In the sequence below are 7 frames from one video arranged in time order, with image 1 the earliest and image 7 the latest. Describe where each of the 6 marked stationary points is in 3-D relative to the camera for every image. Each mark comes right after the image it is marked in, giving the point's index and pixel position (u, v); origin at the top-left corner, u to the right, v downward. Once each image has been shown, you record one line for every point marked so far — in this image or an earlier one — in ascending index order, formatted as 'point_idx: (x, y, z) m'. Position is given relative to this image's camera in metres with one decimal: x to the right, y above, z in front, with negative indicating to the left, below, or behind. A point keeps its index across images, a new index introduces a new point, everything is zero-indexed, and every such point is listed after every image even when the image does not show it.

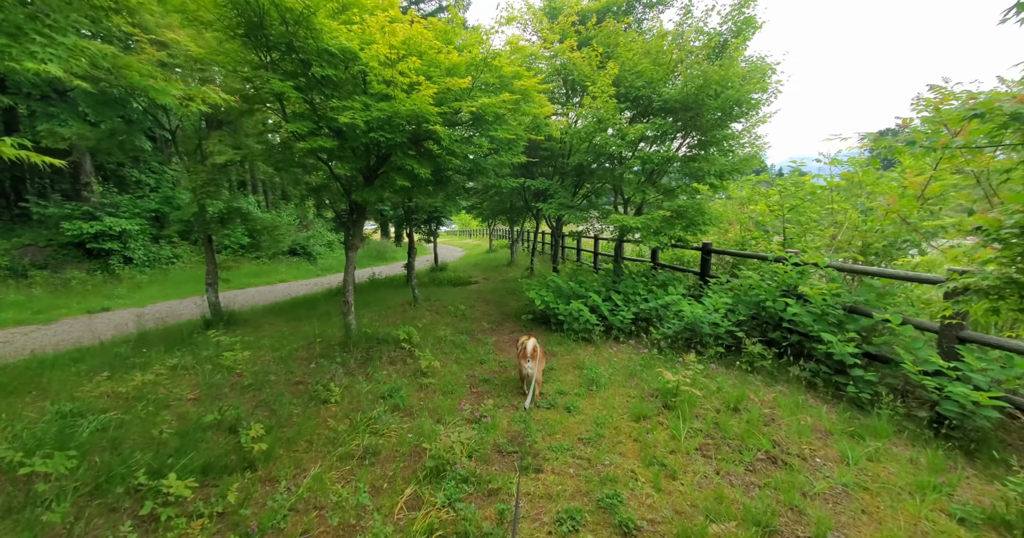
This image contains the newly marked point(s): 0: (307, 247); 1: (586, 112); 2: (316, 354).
0: (-8.8, +1.0, +17.3) m
1: (+1.1, +2.4, +6.0) m
2: (-2.3, -1.0, +4.7) m
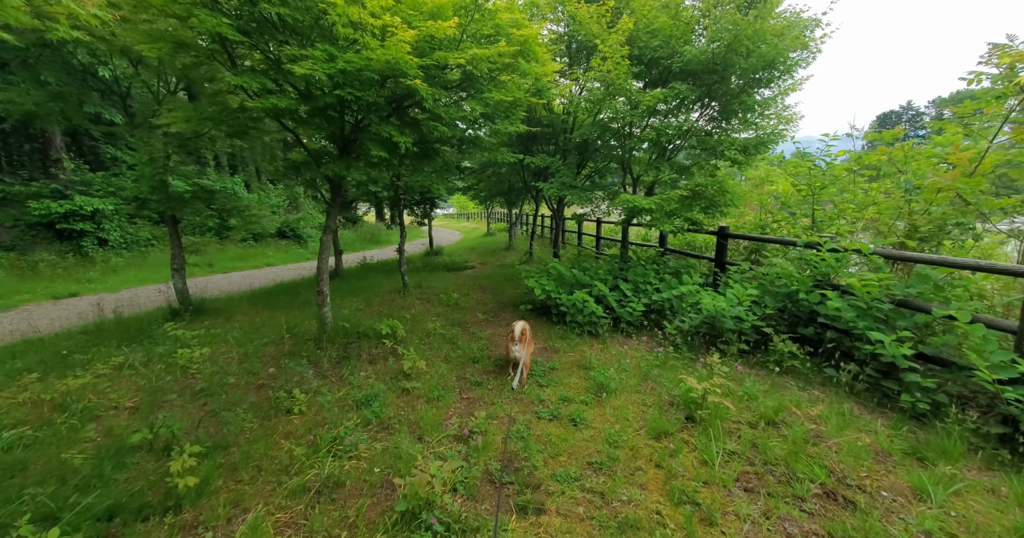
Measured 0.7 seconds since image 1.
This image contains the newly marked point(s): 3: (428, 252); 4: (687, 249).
0: (-8.9, +1.6, +16.7) m
1: (+1.1, +2.5, +5.3) m
2: (-2.3, -0.9, +4.2) m
3: (-3.2, +0.6, +15.1) m
4: (+3.0, +0.4, +6.9) m
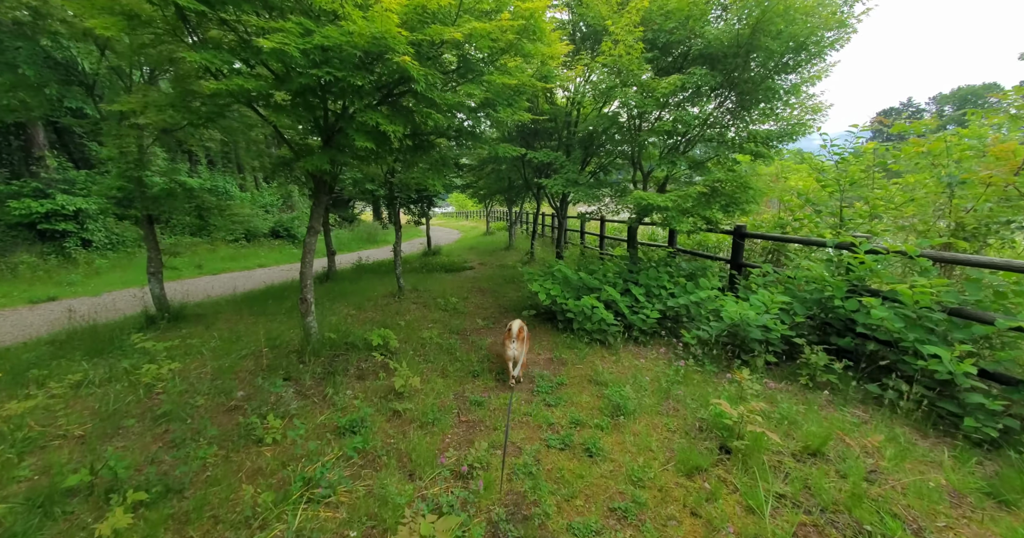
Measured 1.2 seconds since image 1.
0: (-8.9, +1.6, +16.2) m
1: (+1.1, +2.5, +4.9) m
2: (-2.3, -0.9, +3.8) m
3: (-3.1, +0.6, +14.7) m
4: (+3.0, +0.3, +6.5) m
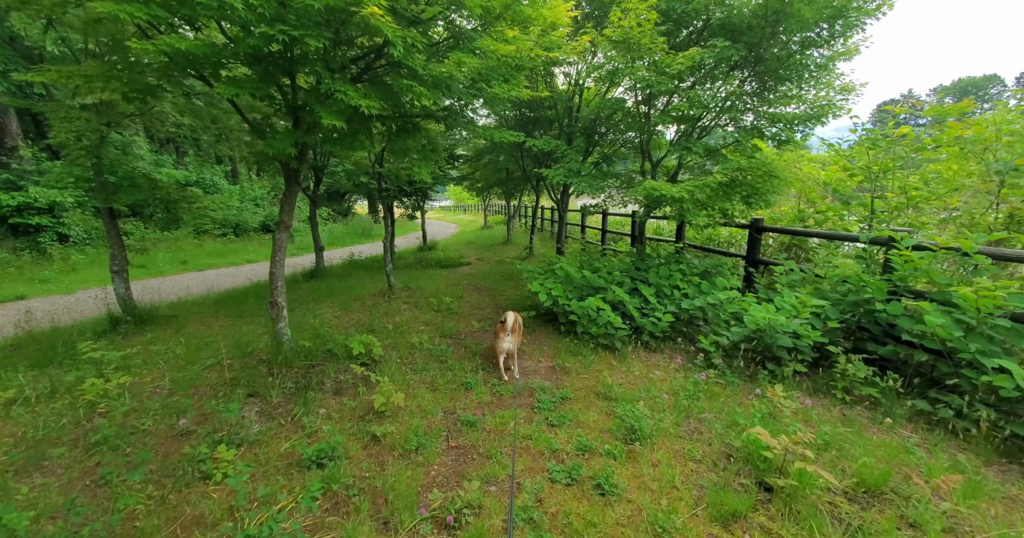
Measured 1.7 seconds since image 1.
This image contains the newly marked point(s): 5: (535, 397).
0: (-9.0, +1.8, +15.7) m
1: (+1.1, +2.5, +4.4) m
2: (-2.3, -0.9, +3.3) m
3: (-3.2, +0.8, +14.2) m
4: (+3.0, +0.4, +6.1) m
5: (+0.2, -1.1, +3.3) m
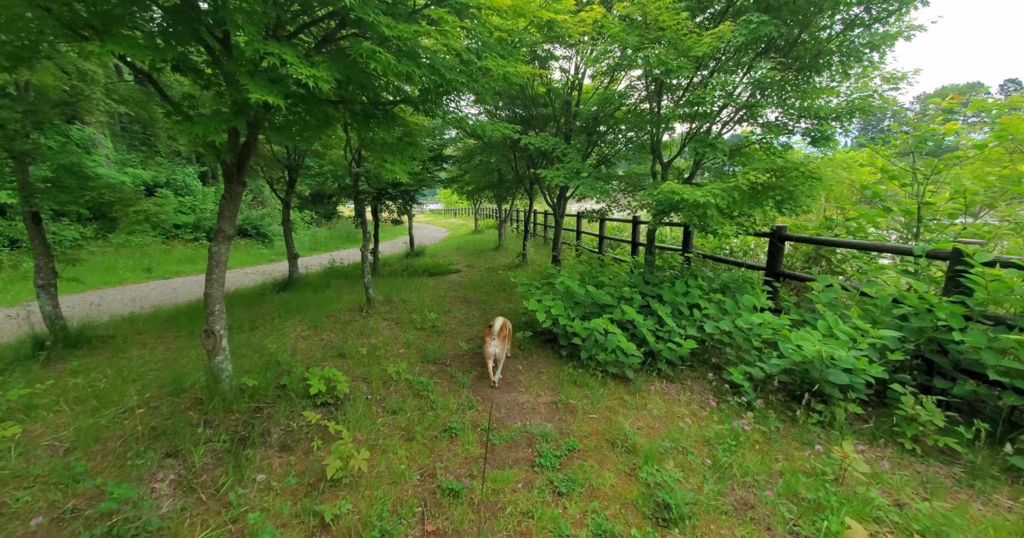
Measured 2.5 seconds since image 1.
0: (-9.3, +1.5, +14.9) m
1: (+1.0, +2.4, +3.8) m
2: (-2.3, -1.0, +2.6) m
3: (-3.5, +0.5, +13.5) m
4: (+2.9, +0.2, +5.5) m
5: (+0.2, -1.2, +2.7) m
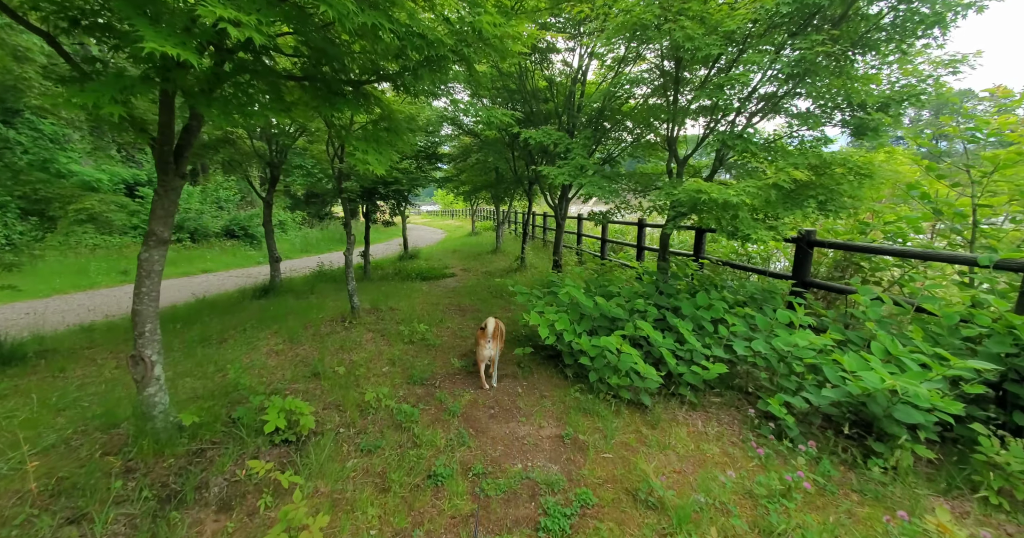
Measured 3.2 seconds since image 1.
0: (-9.4, +1.5, +14.3) m
1: (+1.0, +2.3, +3.3) m
2: (-2.4, -1.1, +2.1) m
3: (-3.6, +0.4, +13.0) m
4: (+2.9, +0.1, +5.0) m
5: (+0.1, -1.3, +2.2) m
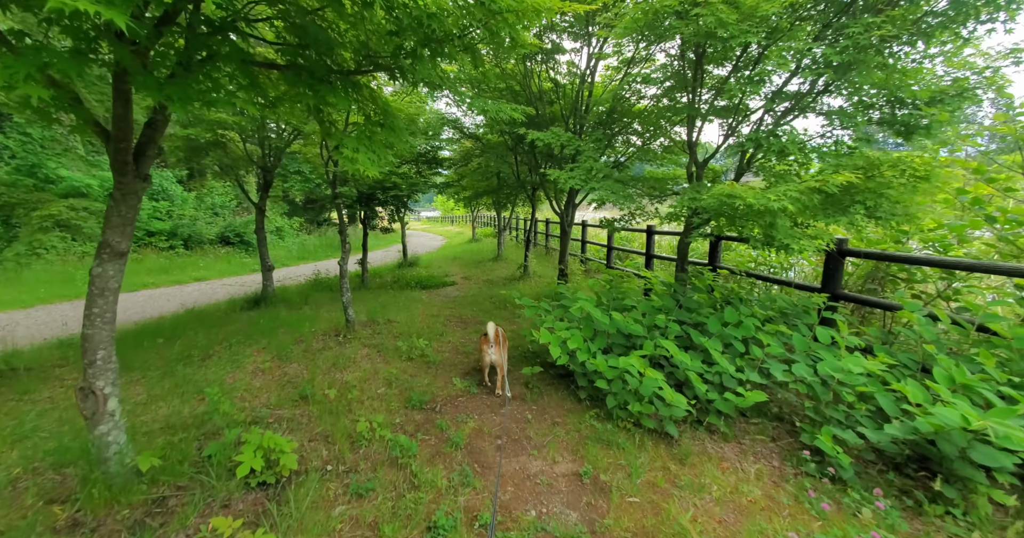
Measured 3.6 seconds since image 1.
0: (-9.3, +1.2, +14.0) m
1: (+1.1, +2.2, +3.0) m
2: (-2.3, -1.2, +1.8) m
3: (-3.5, +0.2, +12.6) m
4: (+2.9, 0.0, +4.7) m
5: (+0.2, -1.3, +1.8) m
